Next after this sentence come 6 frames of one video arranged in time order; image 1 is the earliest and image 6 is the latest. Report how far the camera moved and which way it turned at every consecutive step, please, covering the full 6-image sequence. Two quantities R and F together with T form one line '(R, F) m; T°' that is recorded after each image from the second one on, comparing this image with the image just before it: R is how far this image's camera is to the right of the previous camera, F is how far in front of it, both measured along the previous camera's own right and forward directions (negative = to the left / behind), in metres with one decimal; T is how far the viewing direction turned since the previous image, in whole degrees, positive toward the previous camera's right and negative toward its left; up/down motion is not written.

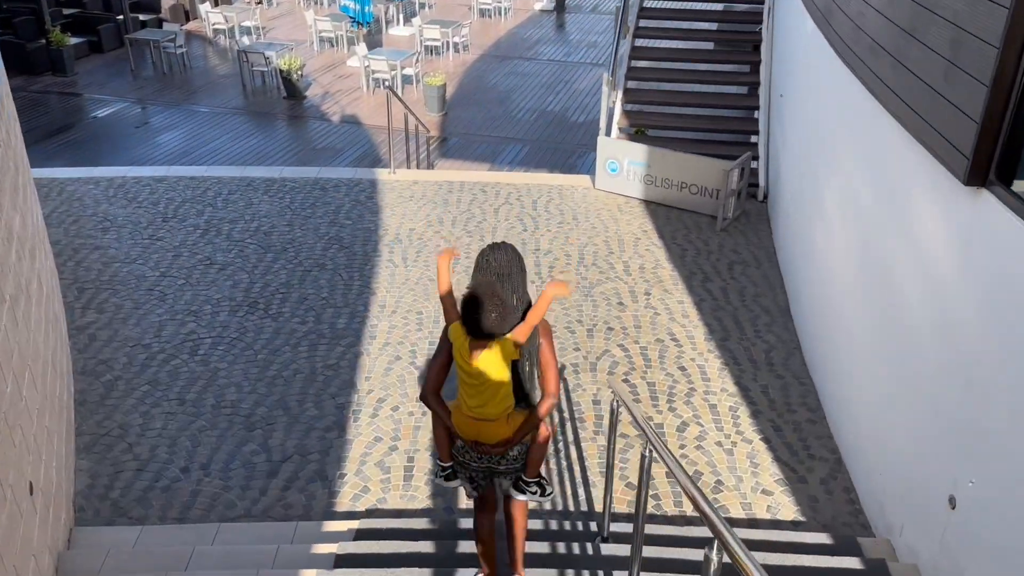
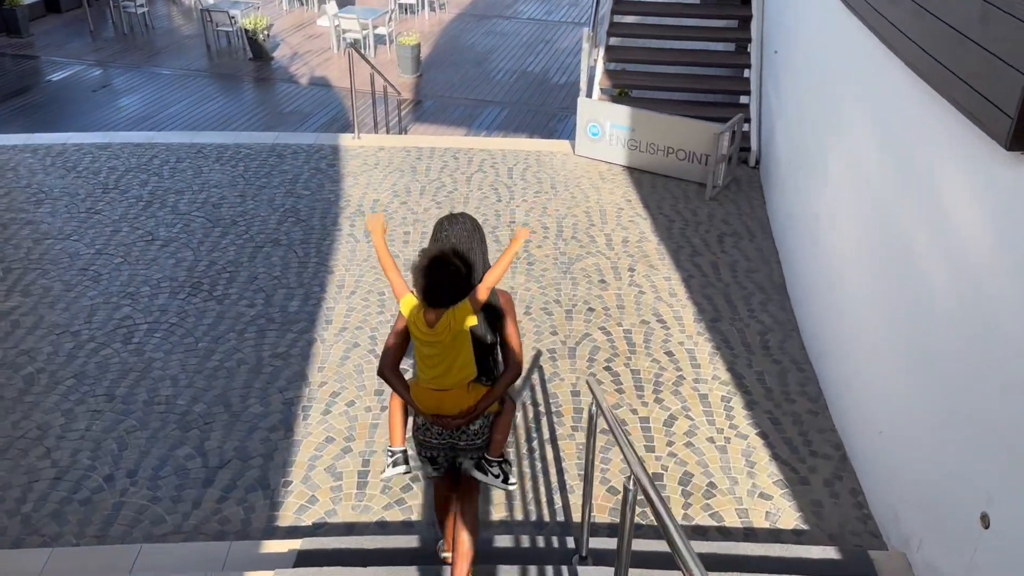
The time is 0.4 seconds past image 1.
(+0.1, +0.6) m; +1°
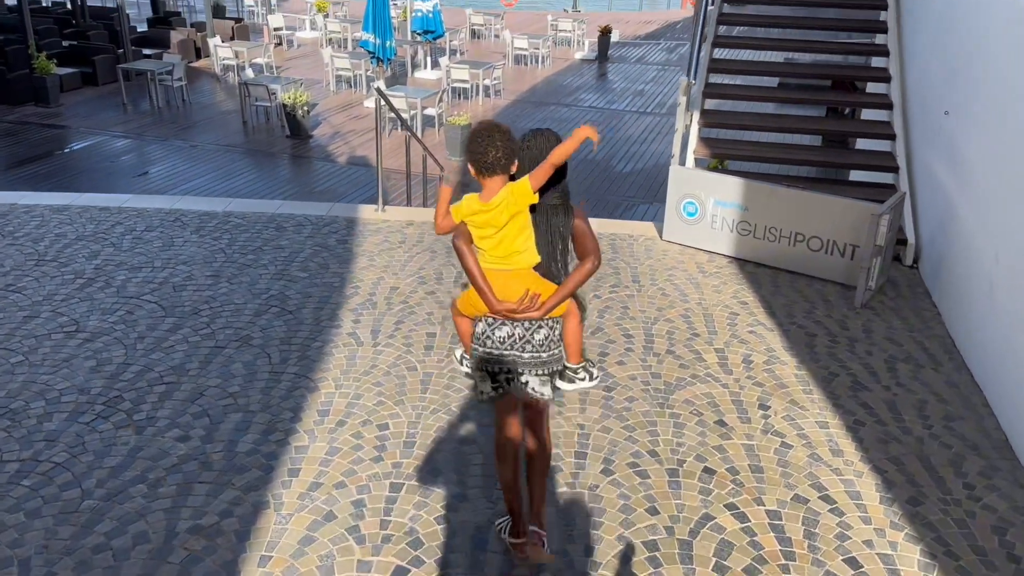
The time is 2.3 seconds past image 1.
(-0.1, +2.1) m; -3°
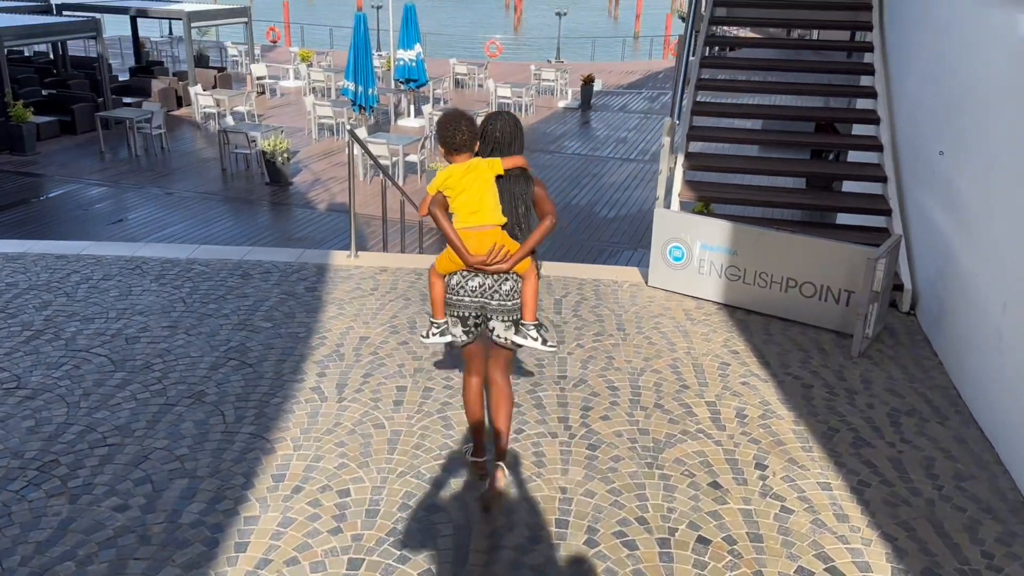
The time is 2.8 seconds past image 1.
(+0.1, +0.3) m; +1°
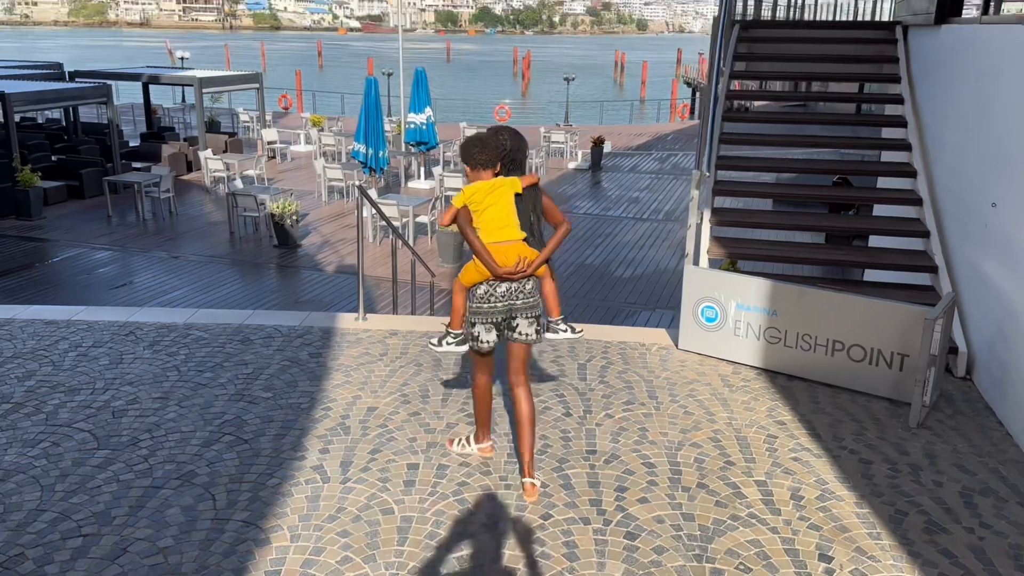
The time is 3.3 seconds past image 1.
(-0.1, +0.4) m; -1°
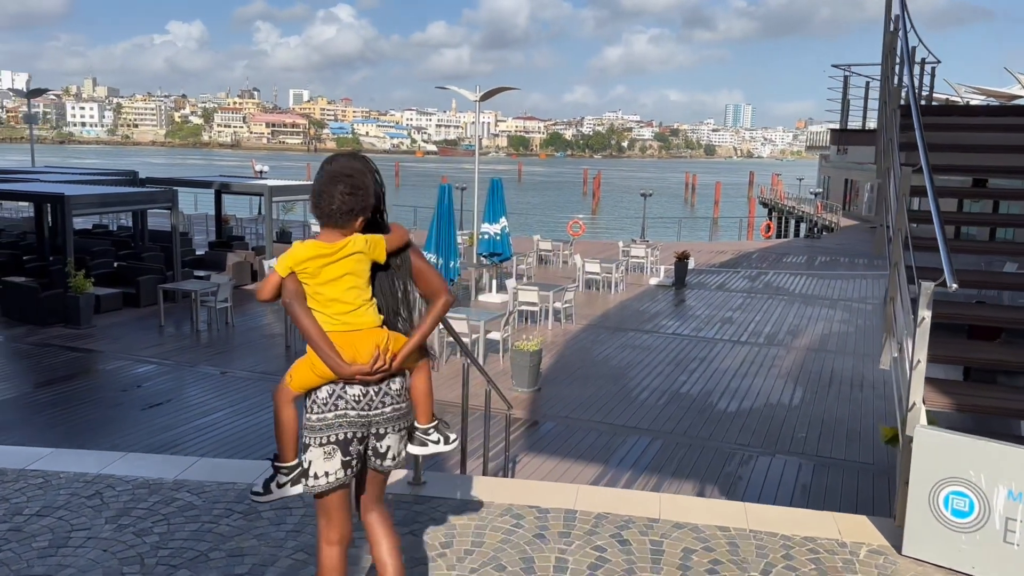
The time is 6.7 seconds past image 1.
(-0.3, +1.7) m; -5°
